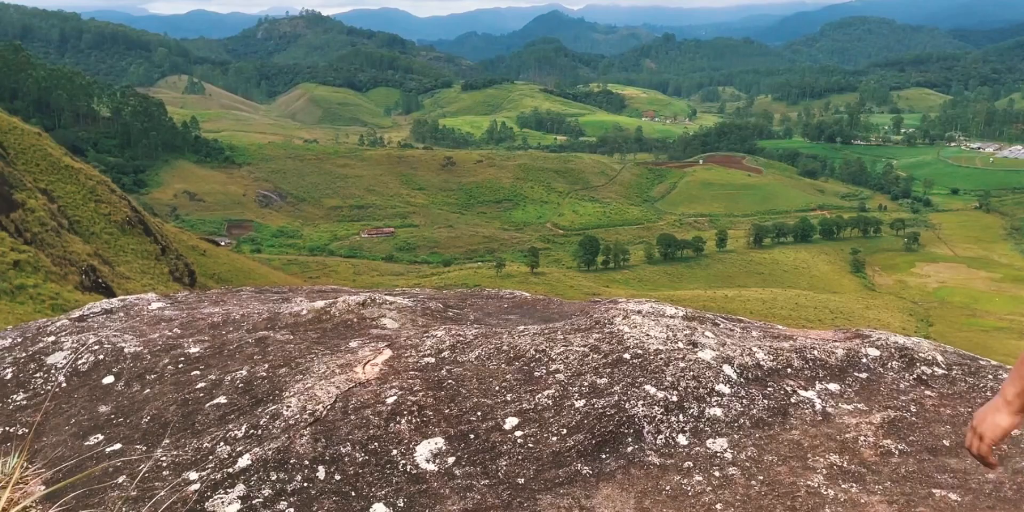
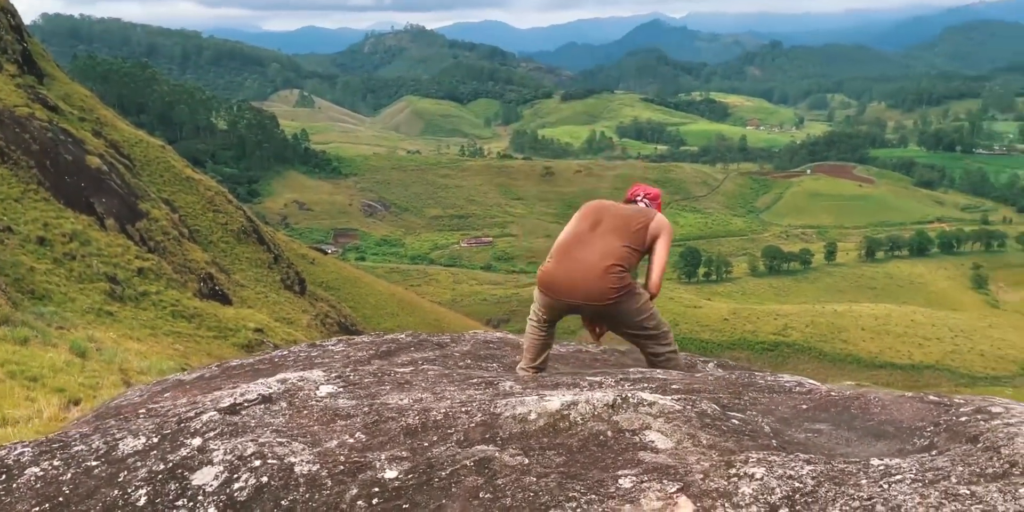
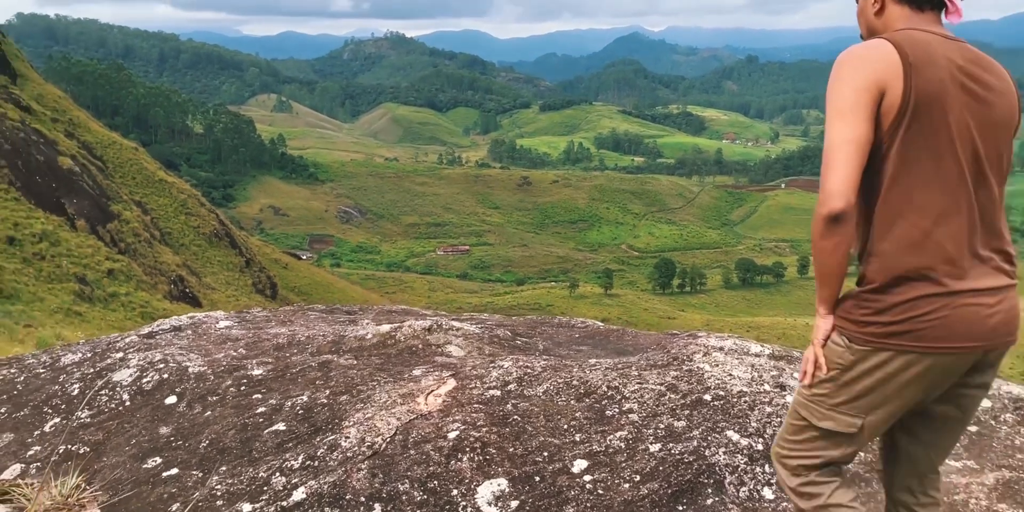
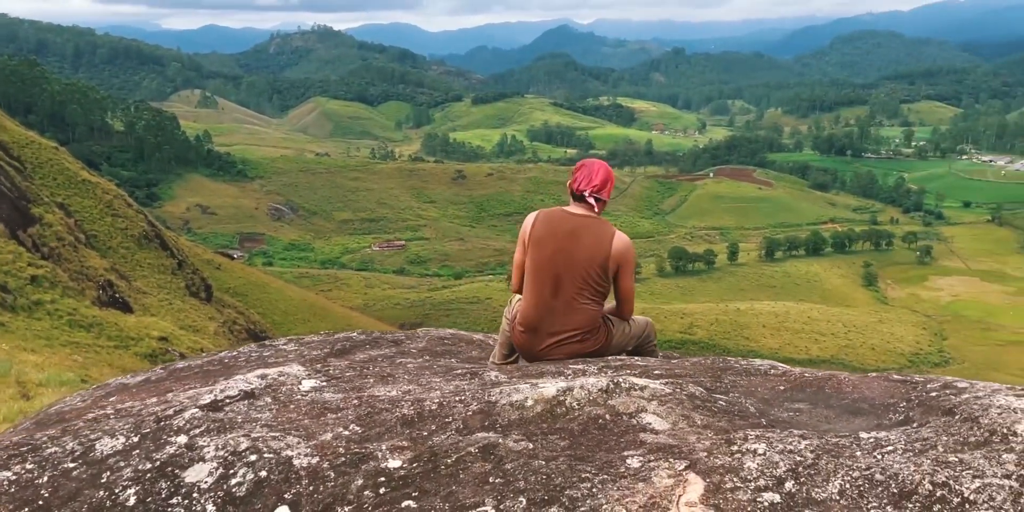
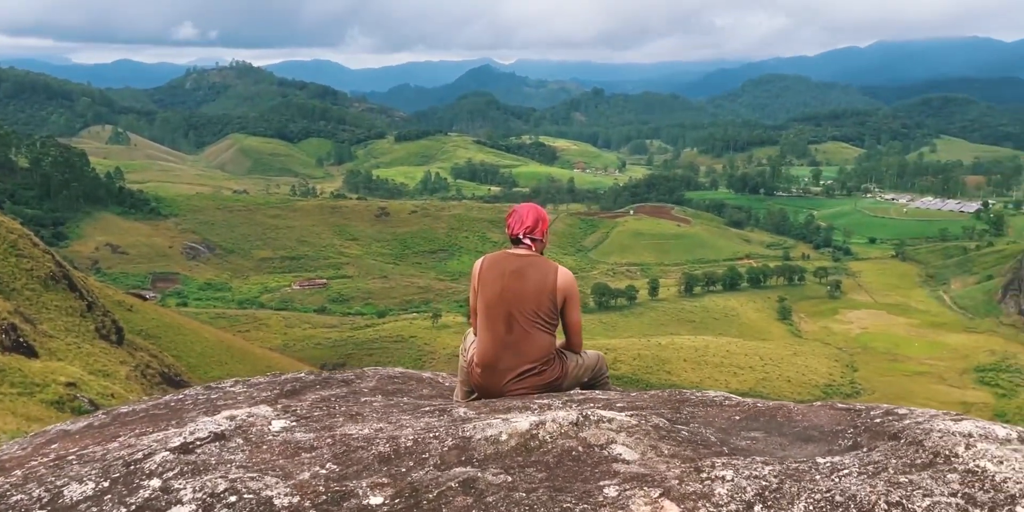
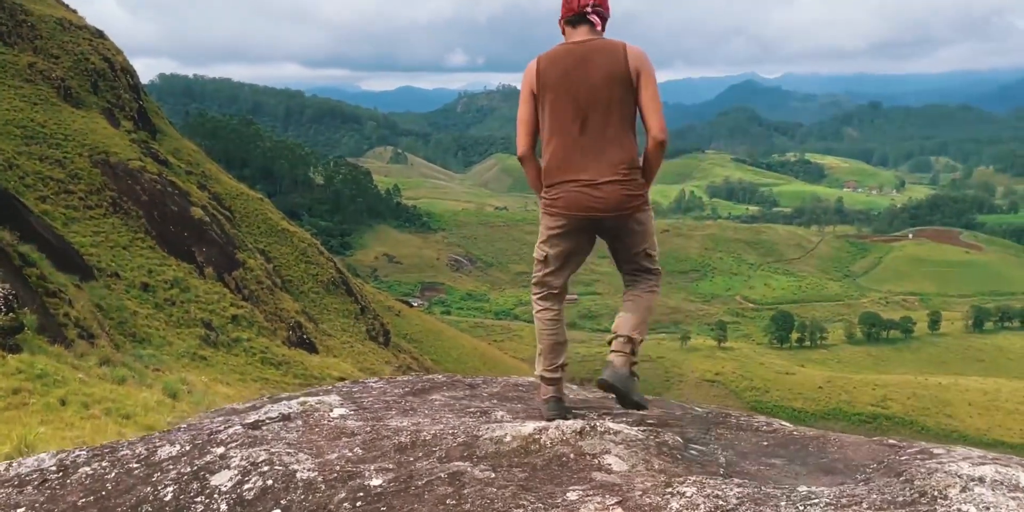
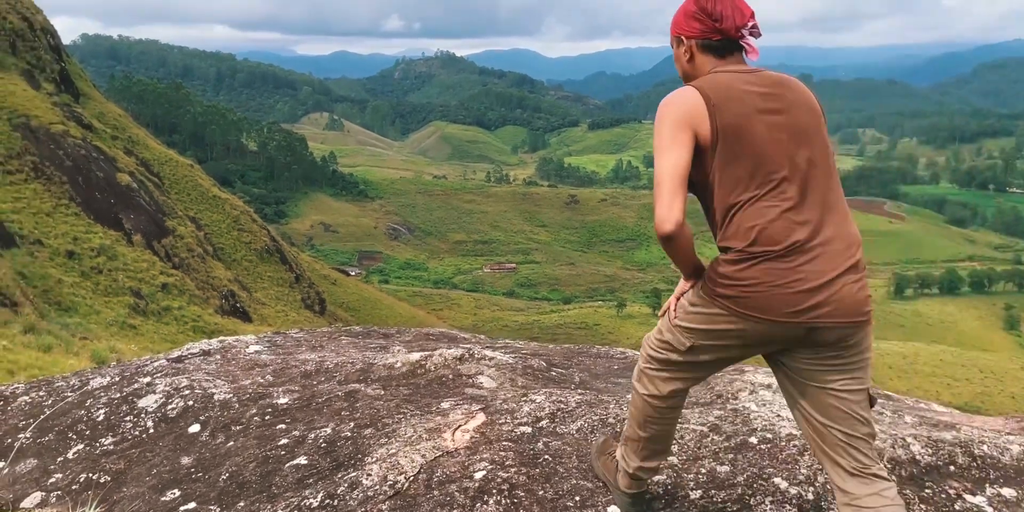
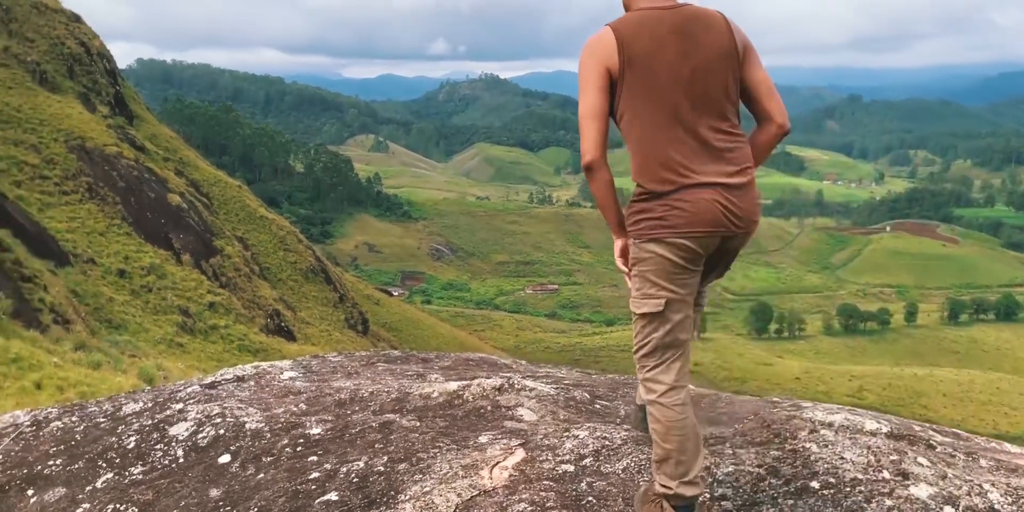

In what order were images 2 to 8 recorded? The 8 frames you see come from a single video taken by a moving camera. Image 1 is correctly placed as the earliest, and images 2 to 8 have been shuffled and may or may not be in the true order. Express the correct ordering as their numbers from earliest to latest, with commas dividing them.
3, 7, 8, 6, 2, 4, 5
